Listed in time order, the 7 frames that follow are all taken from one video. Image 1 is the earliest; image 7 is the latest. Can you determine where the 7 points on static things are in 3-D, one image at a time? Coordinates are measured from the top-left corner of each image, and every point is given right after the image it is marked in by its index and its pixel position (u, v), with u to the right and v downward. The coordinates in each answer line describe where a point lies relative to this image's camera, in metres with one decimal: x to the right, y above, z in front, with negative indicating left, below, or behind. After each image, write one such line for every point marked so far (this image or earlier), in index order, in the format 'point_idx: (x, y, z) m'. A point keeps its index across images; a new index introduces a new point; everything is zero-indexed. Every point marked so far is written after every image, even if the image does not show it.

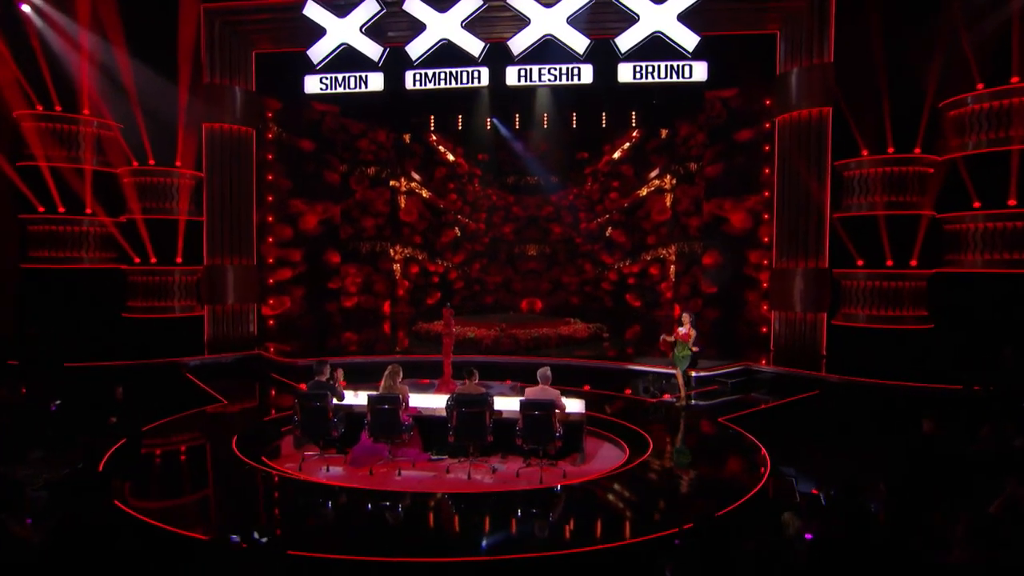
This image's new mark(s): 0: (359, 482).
0: (-1.2, -1.6, +7.0) m
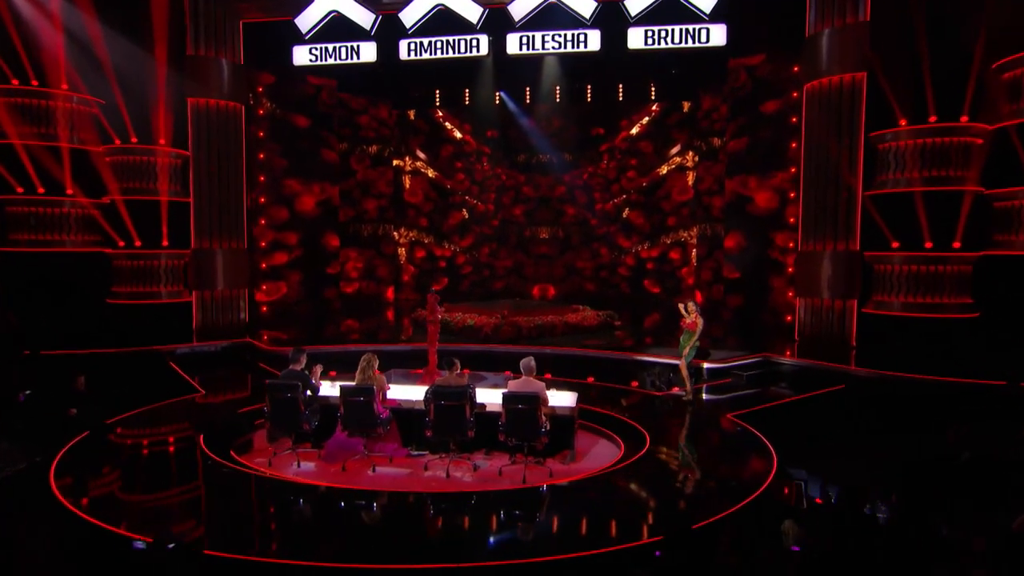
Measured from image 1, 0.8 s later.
0: (-1.4, -1.5, +6.4) m
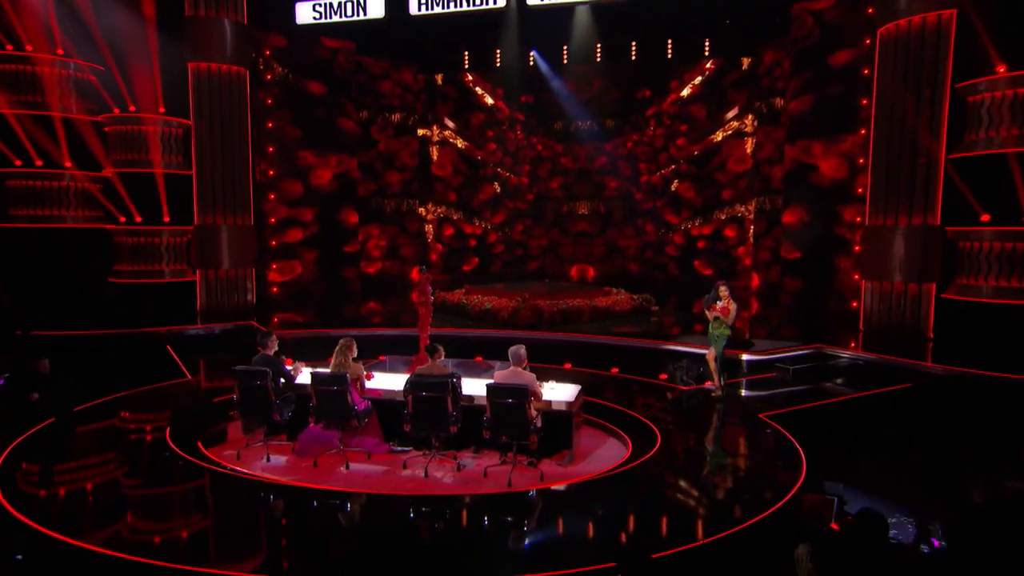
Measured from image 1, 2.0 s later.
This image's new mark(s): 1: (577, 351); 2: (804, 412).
0: (-1.5, -1.3, +5.6) m
1: (+0.6, -0.6, +8.0) m
2: (+2.2, -0.9, +6.3) m
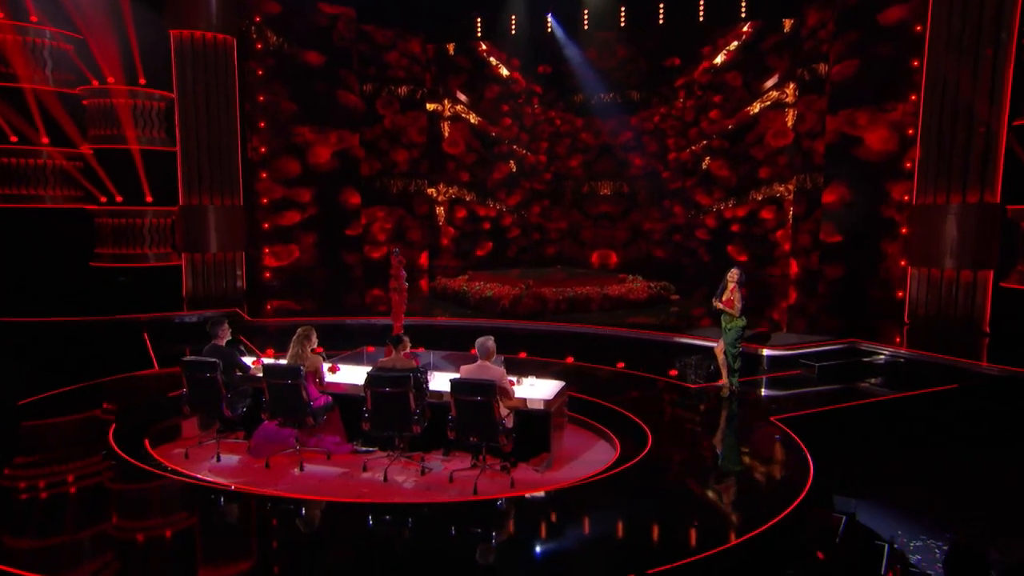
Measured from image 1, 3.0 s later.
0: (-1.7, -1.2, +5.1) m
1: (+0.6, -0.5, +7.2) m
2: (+2.1, -0.9, +5.4) m
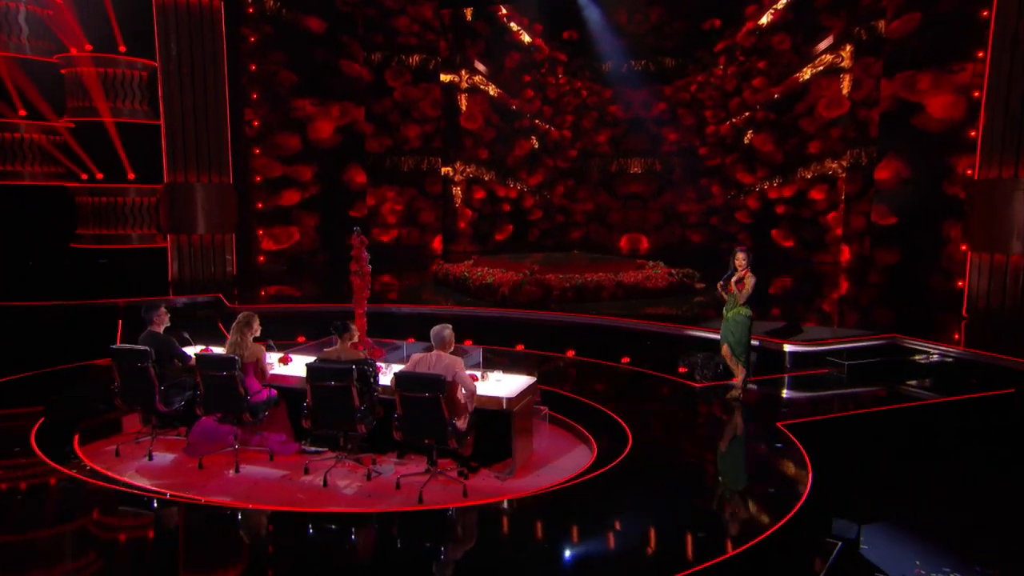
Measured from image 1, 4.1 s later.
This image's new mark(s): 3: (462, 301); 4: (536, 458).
0: (-1.9, -1.1, +4.5) m
1: (+0.6, -0.4, +6.4) m
2: (+1.9, -0.8, +4.5) m
3: (-0.4, -0.1, +7.1) m
4: (+0.2, -1.0, +4.8) m
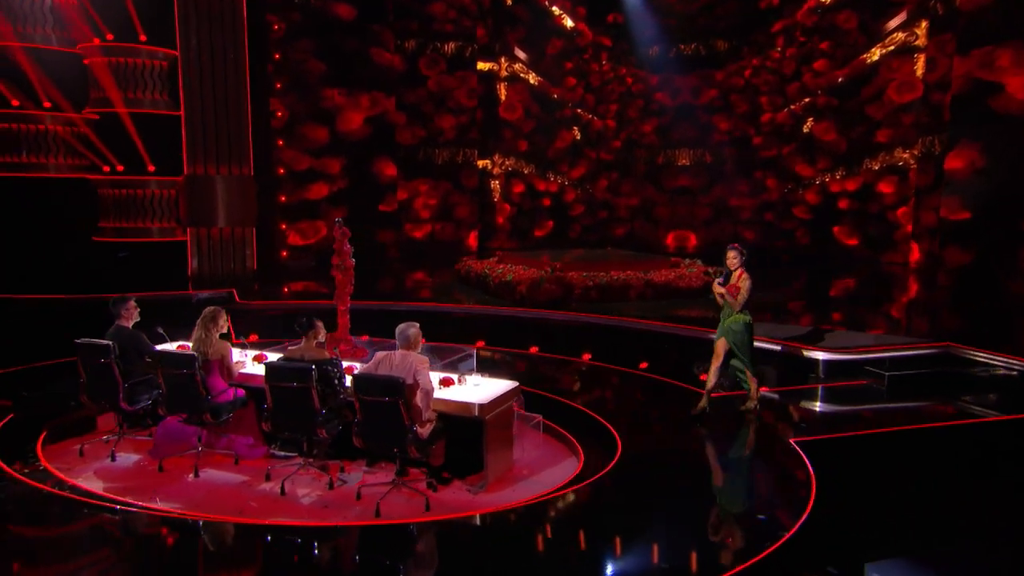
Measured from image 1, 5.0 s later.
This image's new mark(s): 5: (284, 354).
0: (-2.0, -1.0, +4.3) m
1: (+0.7, -0.4, +5.9) m
2: (+1.7, -0.8, +3.8) m
3: (-0.3, -0.1, +6.7) m
4: (0.0, -1.0, +4.3) m
5: (-1.2, -0.4, +4.3) m
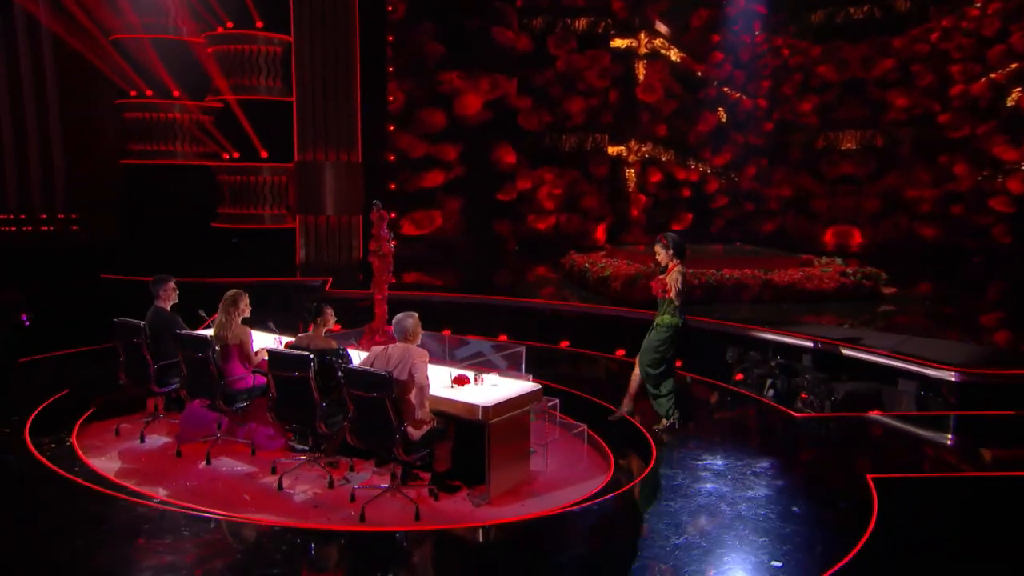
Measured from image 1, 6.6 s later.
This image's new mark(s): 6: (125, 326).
0: (-1.9, -0.9, +4.1) m
1: (+1.1, -0.4, +5.0) m
2: (+1.6, -0.8, +2.7) m
3: (+0.5, -0.1, +6.0) m
4: (+0.1, -0.9, +3.6) m
5: (-1.0, -0.3, +4.0) m
6: (-2.1, -0.2, +4.5) m
